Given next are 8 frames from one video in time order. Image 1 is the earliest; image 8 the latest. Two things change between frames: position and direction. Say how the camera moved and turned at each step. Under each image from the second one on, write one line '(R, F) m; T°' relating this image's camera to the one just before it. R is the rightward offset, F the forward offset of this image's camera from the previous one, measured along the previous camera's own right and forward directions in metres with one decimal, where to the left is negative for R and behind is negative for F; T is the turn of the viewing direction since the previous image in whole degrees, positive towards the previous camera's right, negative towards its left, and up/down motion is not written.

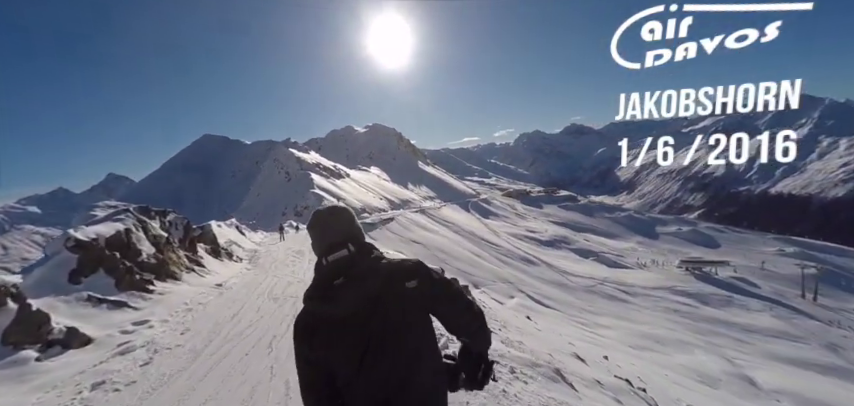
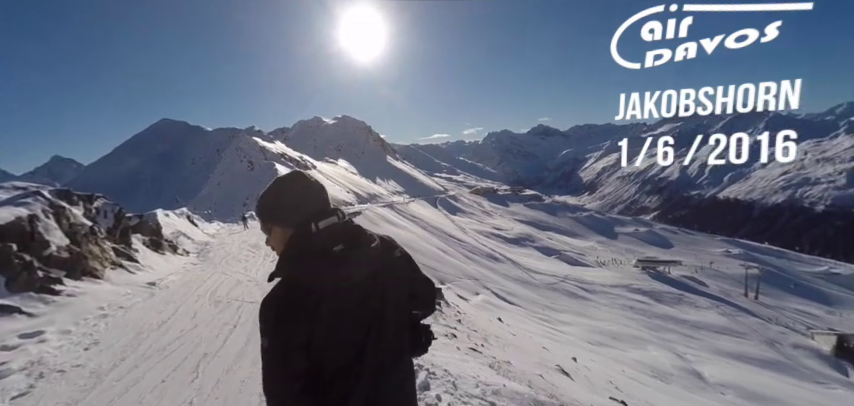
(0.0, +0.1) m; +4°
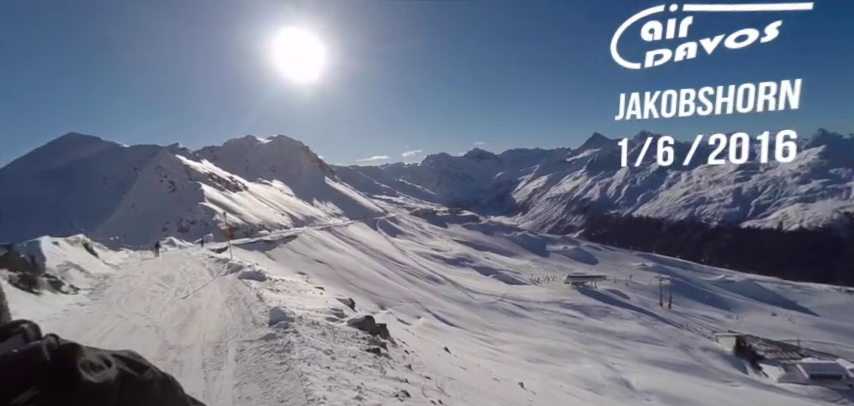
(0.0, +0.1) m; +8°
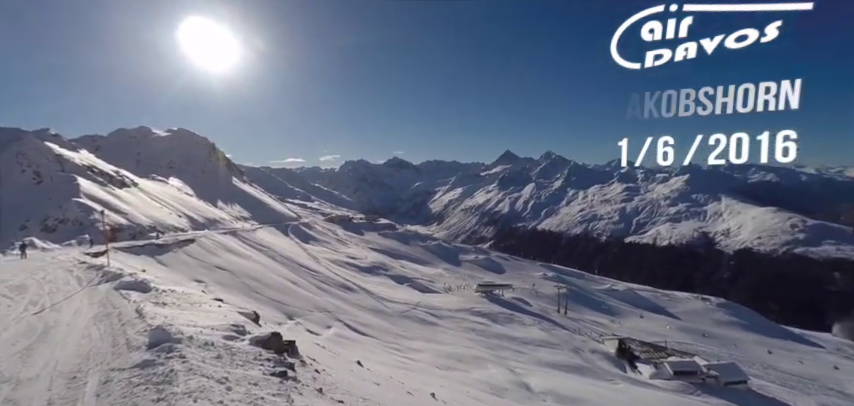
(0.0, +0.1) m; +11°
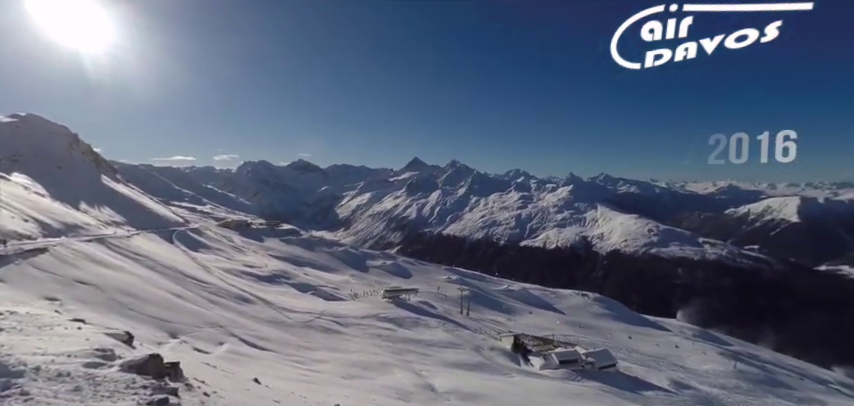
(0.0, +0.2) m; +12°
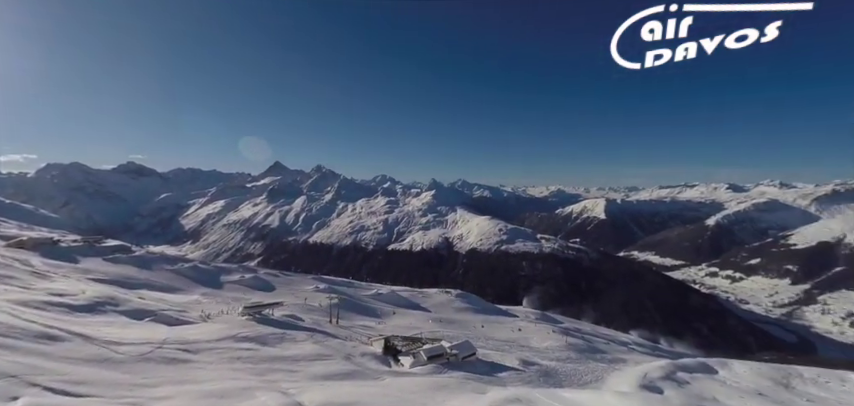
(0.0, +0.4) m; +17°
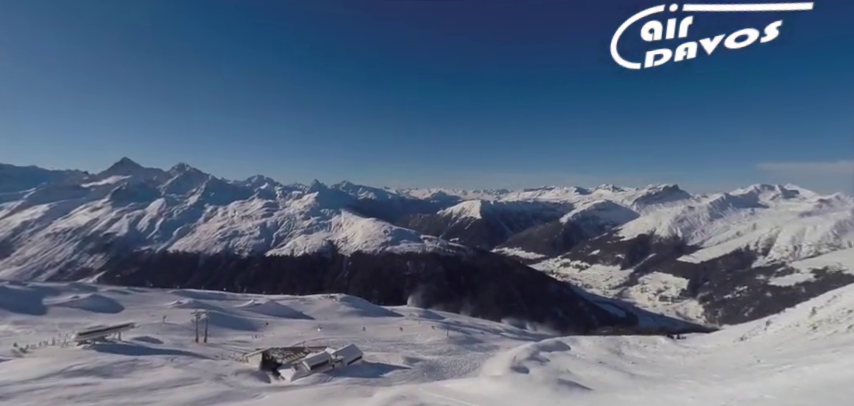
(+0.1, +0.6) m; +15°
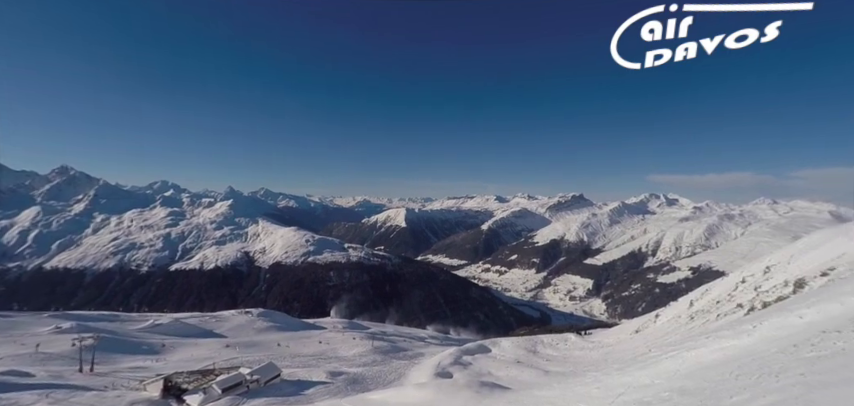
(+0.1, +0.5) m; +10°
